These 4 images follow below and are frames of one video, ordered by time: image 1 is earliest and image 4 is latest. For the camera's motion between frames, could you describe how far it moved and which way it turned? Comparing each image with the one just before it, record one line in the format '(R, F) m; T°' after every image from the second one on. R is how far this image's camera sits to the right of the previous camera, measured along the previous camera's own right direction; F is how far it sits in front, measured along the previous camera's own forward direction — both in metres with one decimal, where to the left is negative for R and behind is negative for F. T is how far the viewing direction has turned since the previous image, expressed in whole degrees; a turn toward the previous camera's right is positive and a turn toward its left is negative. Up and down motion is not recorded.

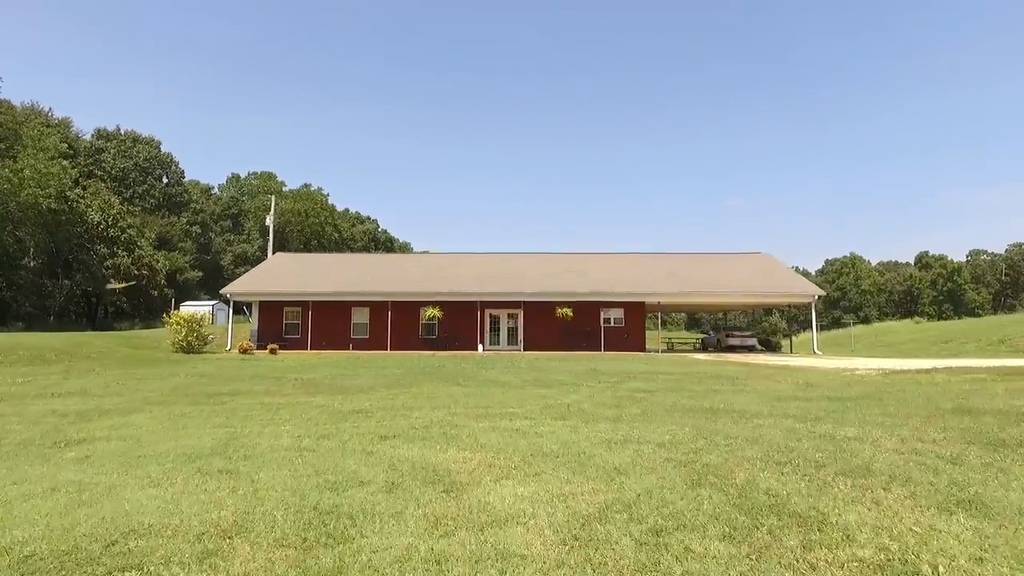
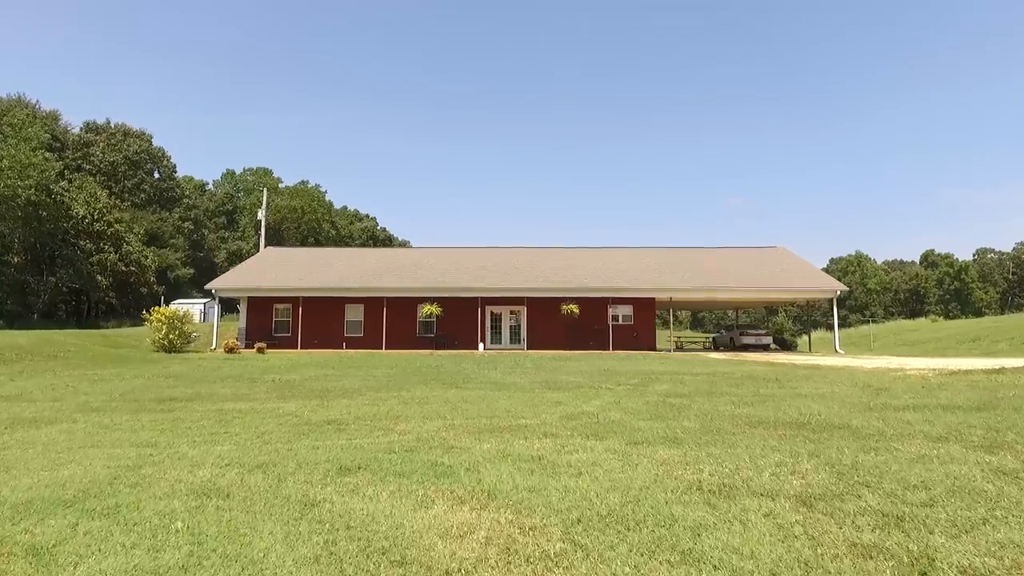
(-0.1, +1.5) m; 0°
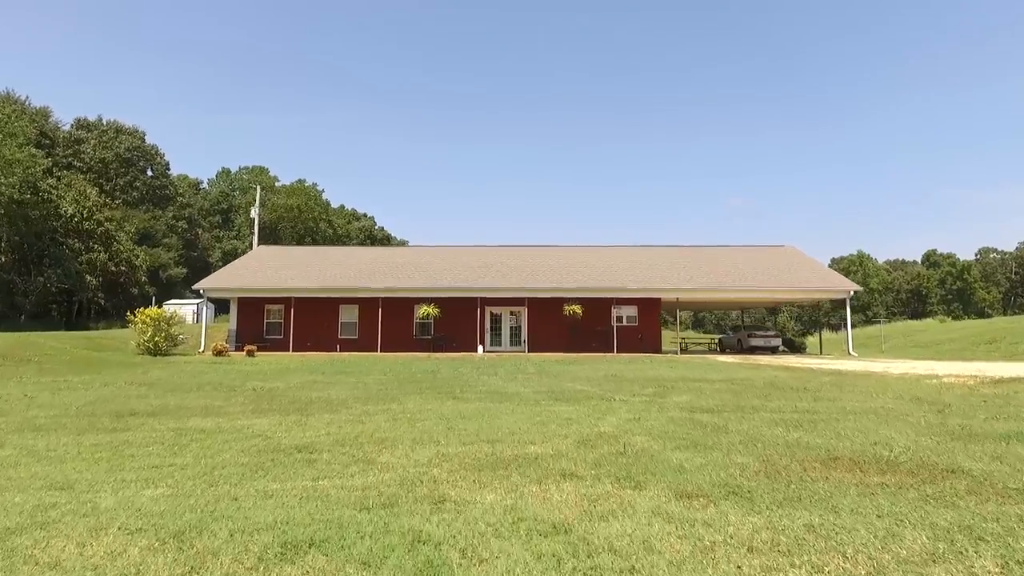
(-0.1, +0.9) m; 0°
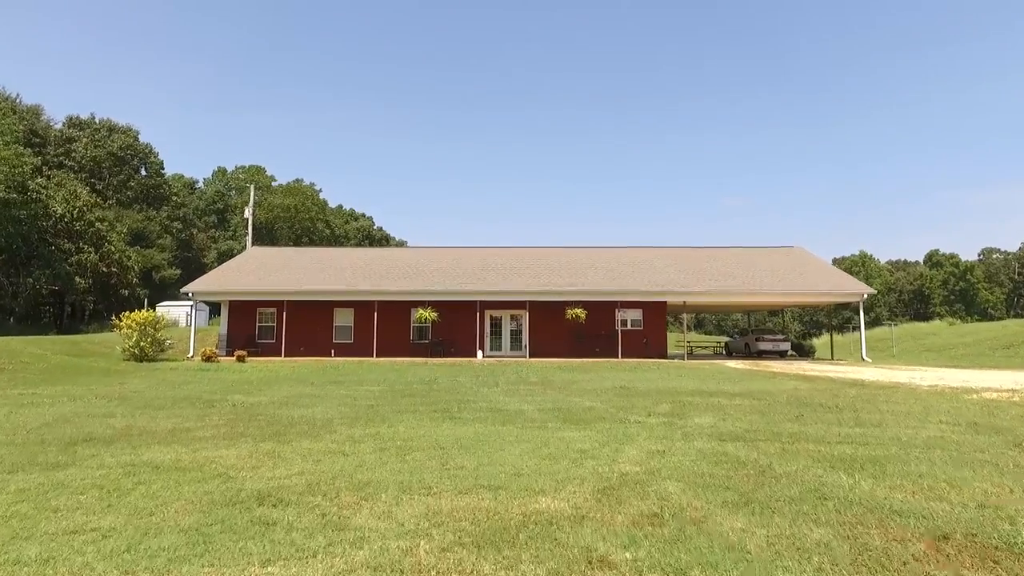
(0.0, +0.8) m; 0°
